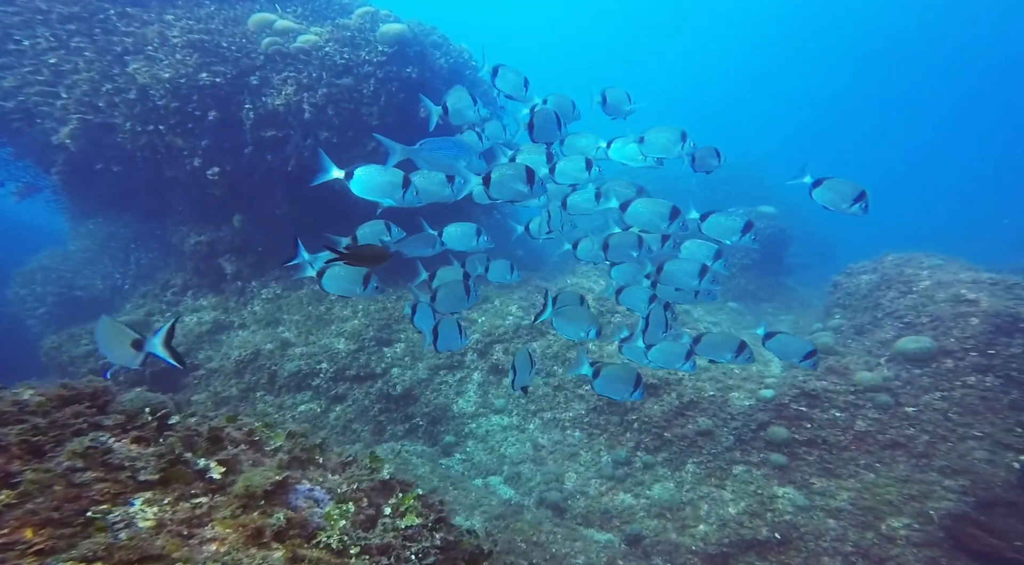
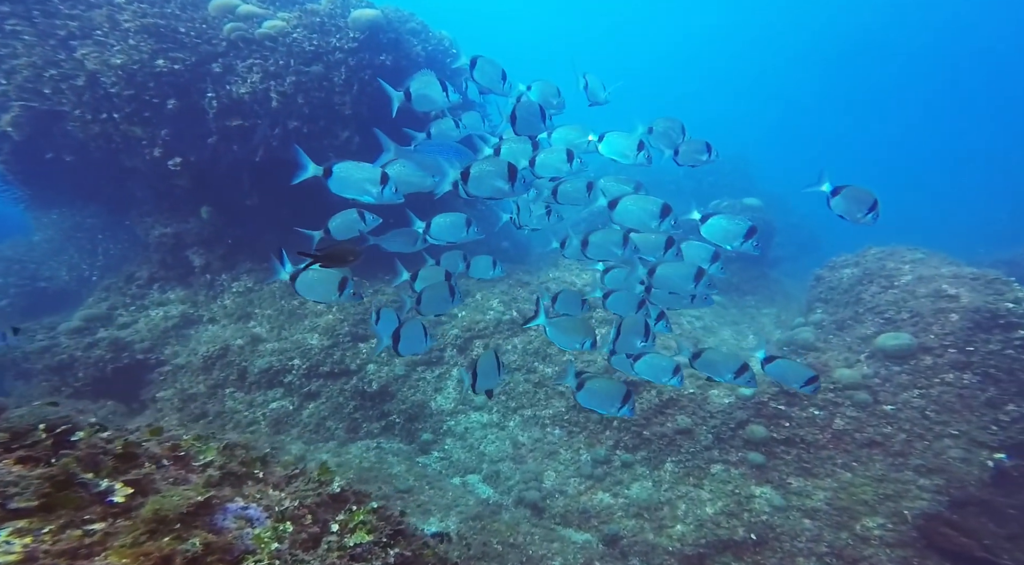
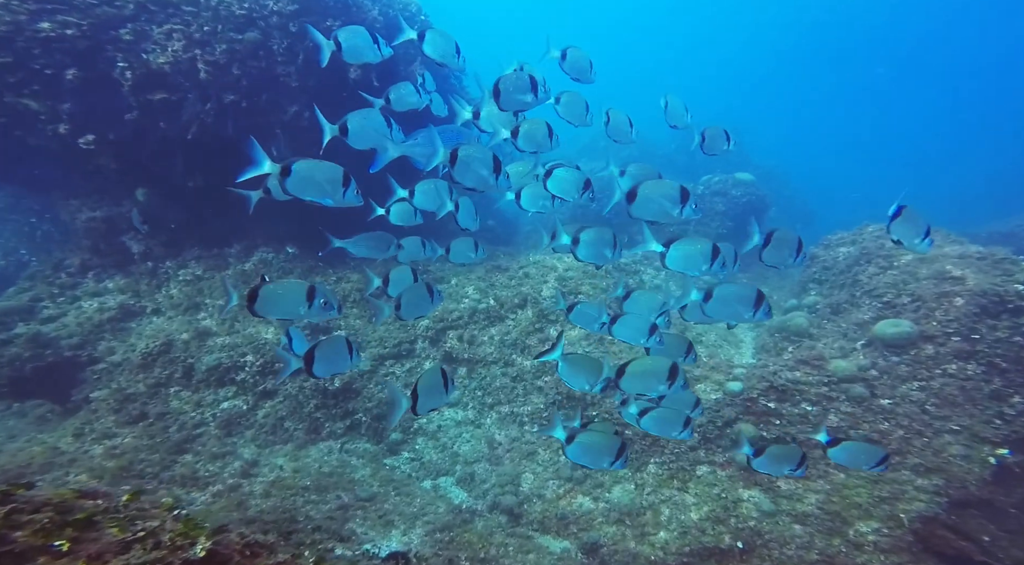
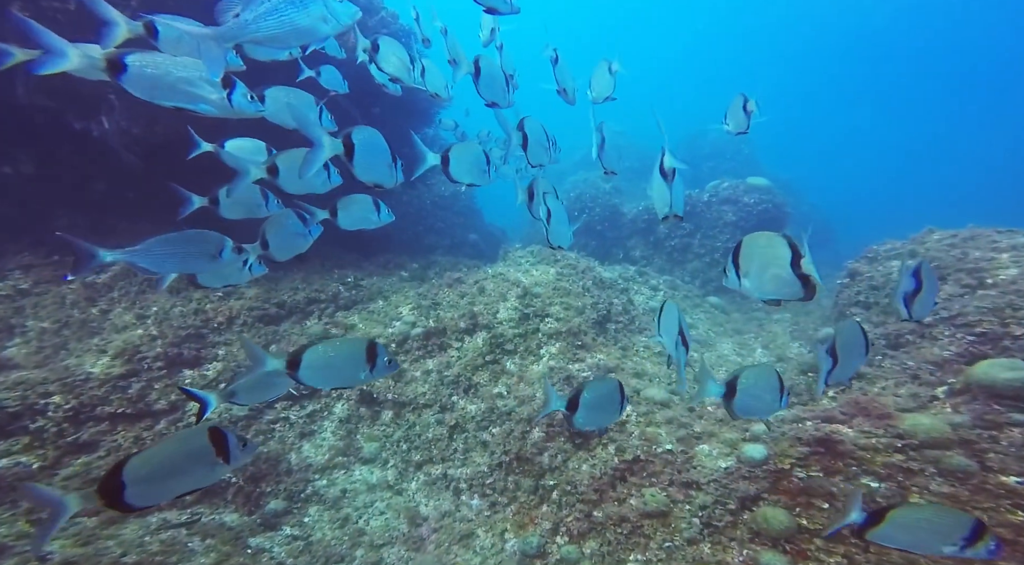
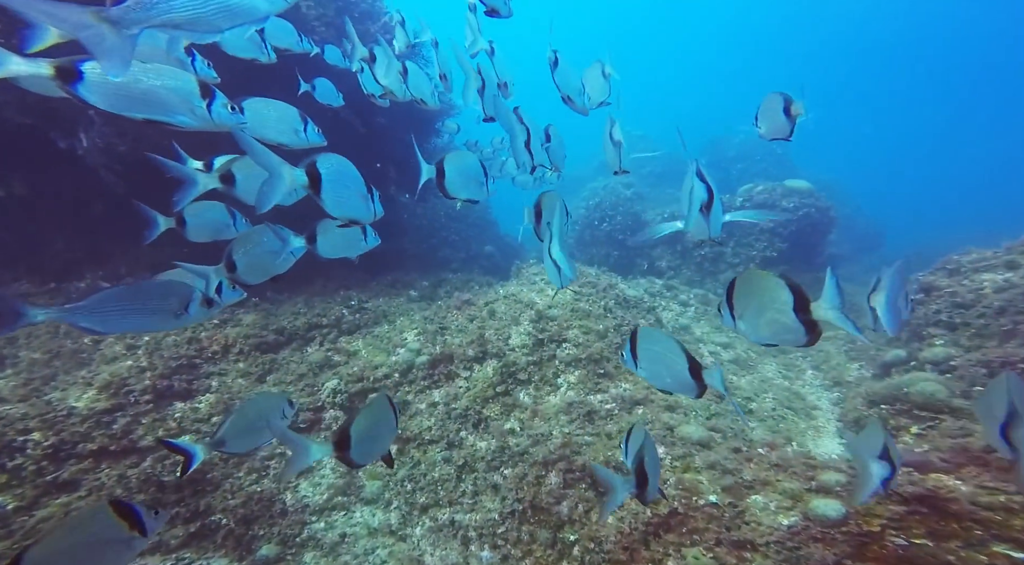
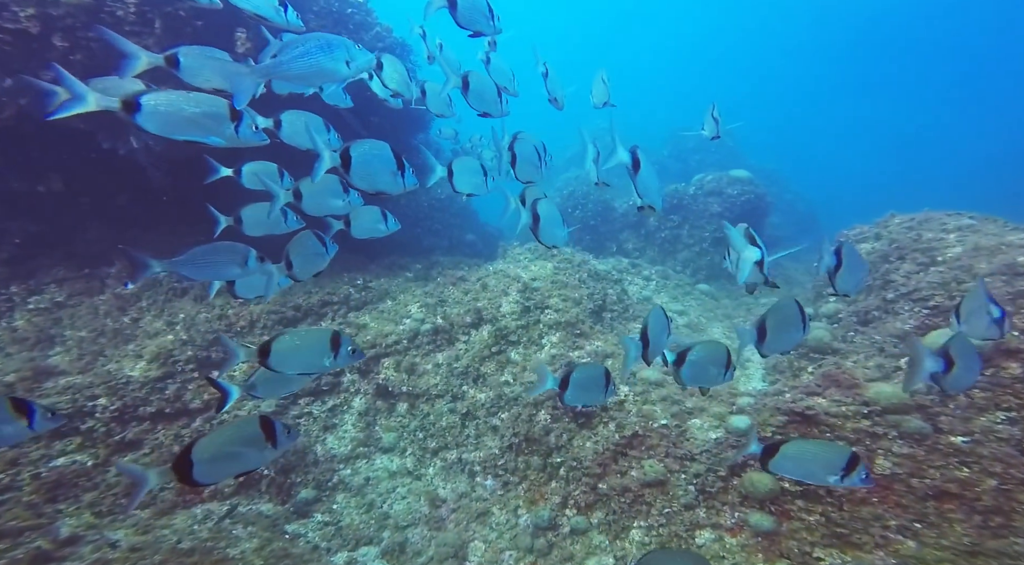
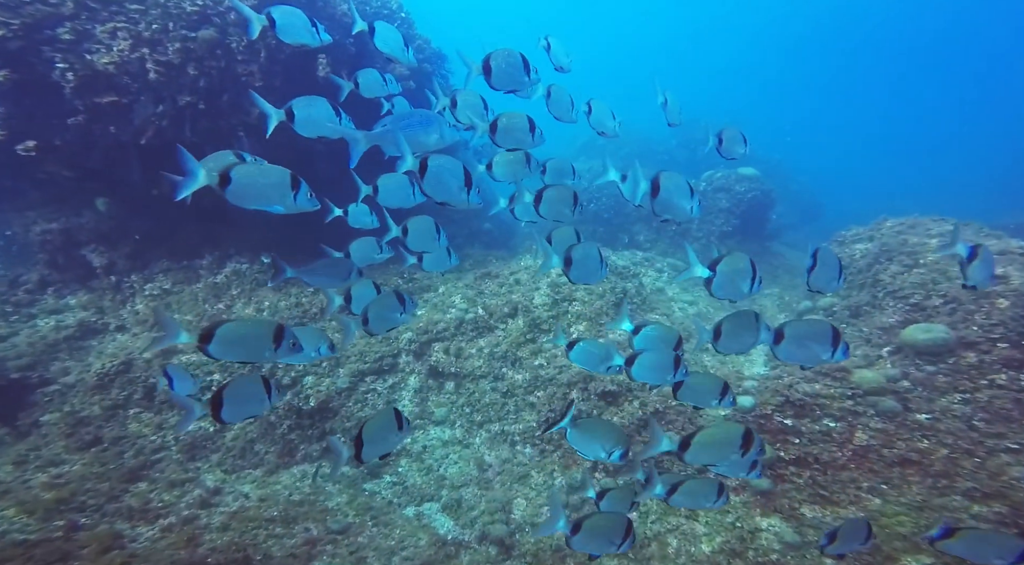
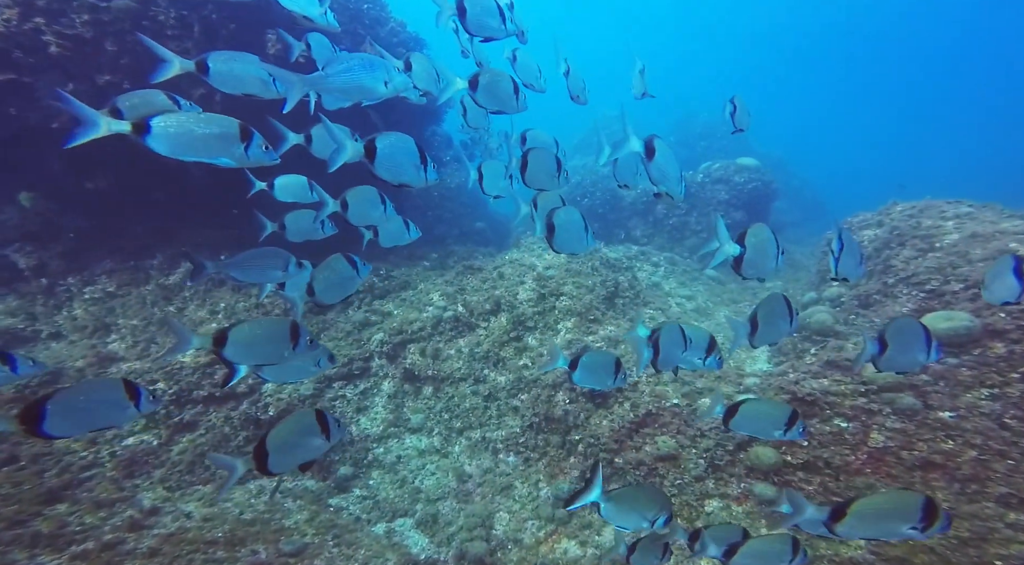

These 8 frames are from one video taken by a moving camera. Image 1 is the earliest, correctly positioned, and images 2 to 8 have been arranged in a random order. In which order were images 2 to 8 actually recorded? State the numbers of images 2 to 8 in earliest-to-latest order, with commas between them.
2, 3, 7, 8, 6, 4, 5
